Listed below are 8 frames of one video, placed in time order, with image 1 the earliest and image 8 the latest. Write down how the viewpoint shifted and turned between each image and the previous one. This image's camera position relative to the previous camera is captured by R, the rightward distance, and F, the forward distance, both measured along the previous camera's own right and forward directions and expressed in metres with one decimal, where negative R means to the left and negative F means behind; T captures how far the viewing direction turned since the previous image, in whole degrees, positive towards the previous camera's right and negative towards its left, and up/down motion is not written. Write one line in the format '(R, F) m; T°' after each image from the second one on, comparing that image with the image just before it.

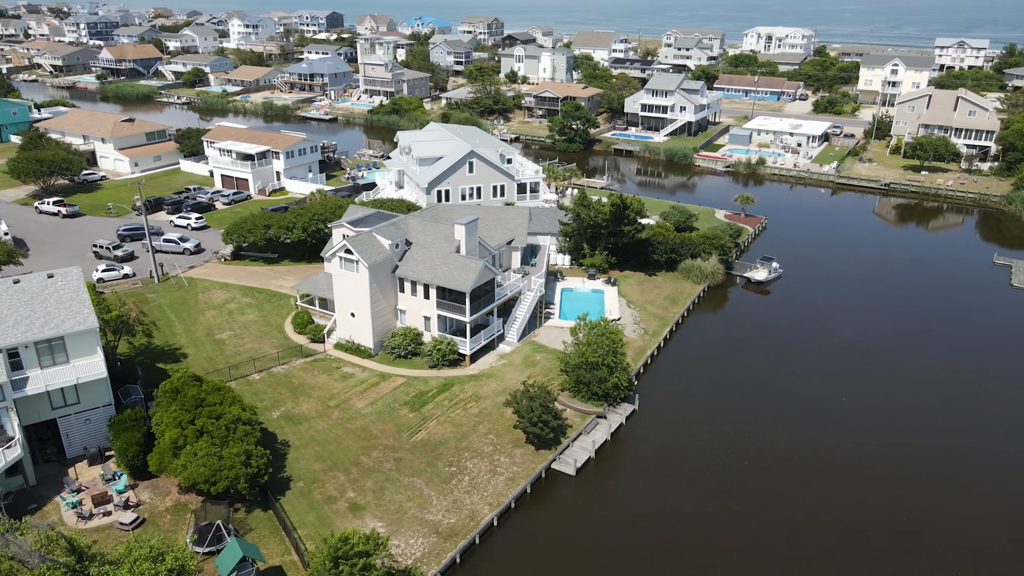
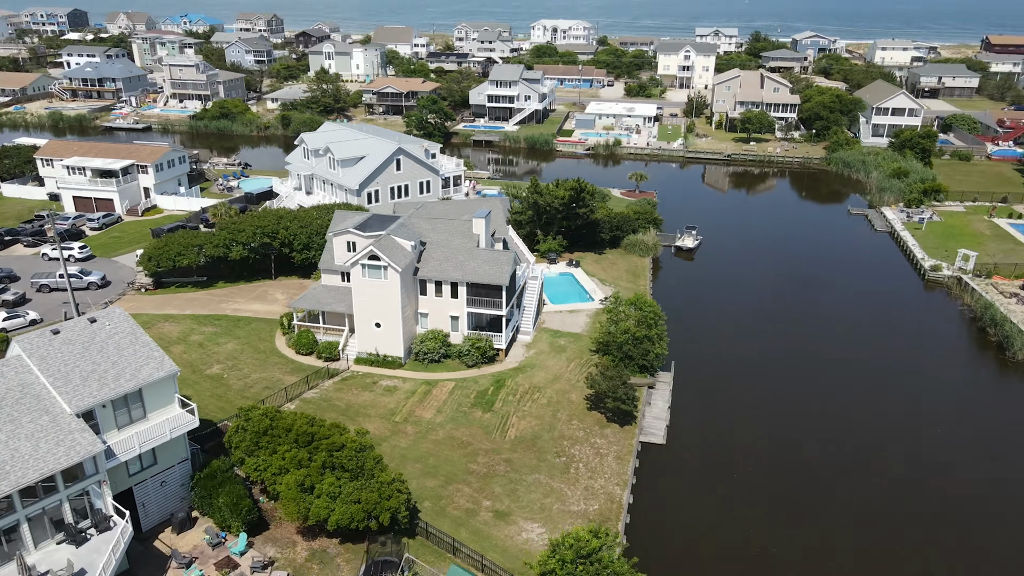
(-11.0, +1.8) m; +17°
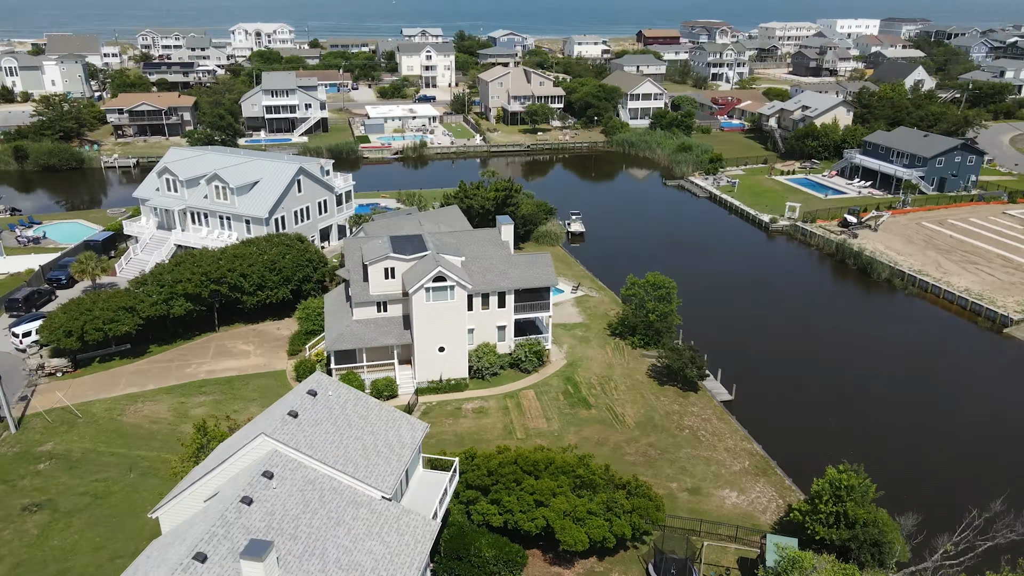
(-15.0, +3.0) m; +24°
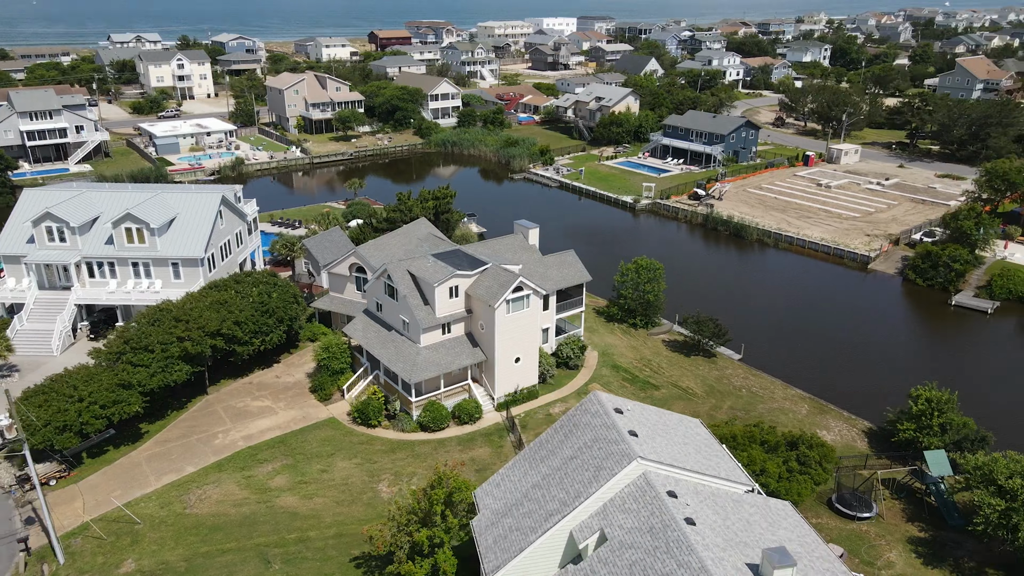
(-13.6, +2.5) m; +21°
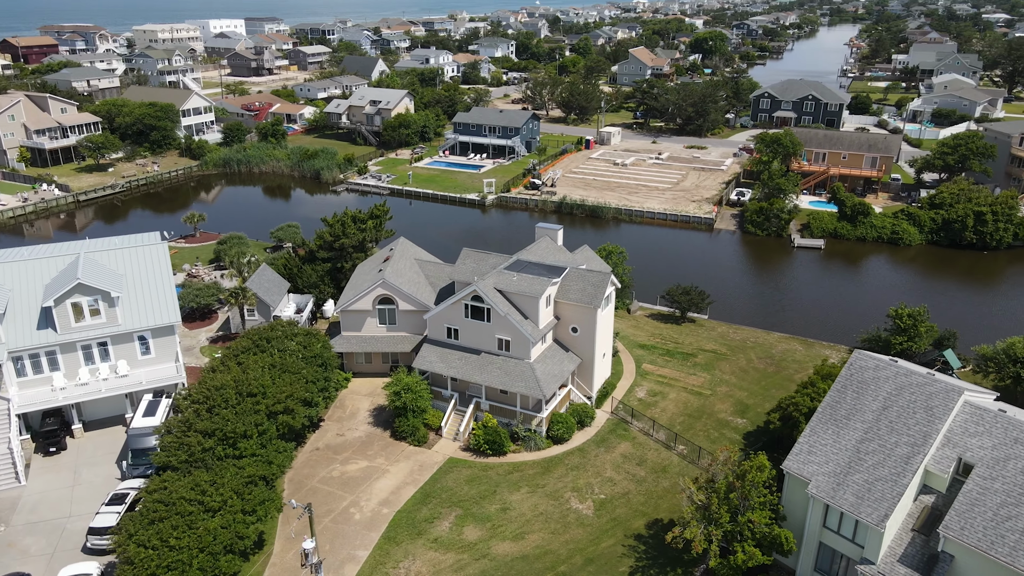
(-15.7, +3.5) m; +25°
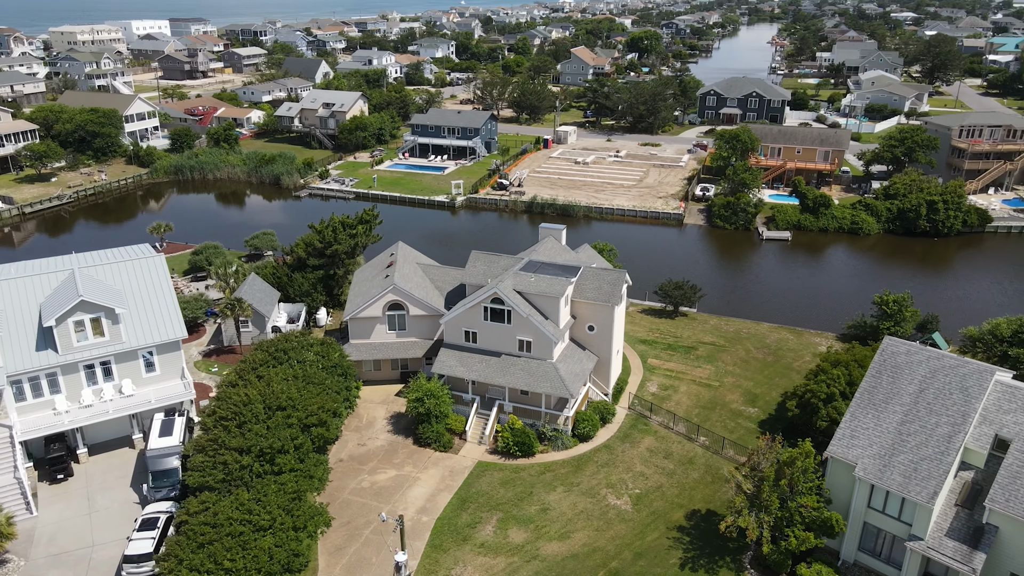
(-3.3, +0.1) m; +5°
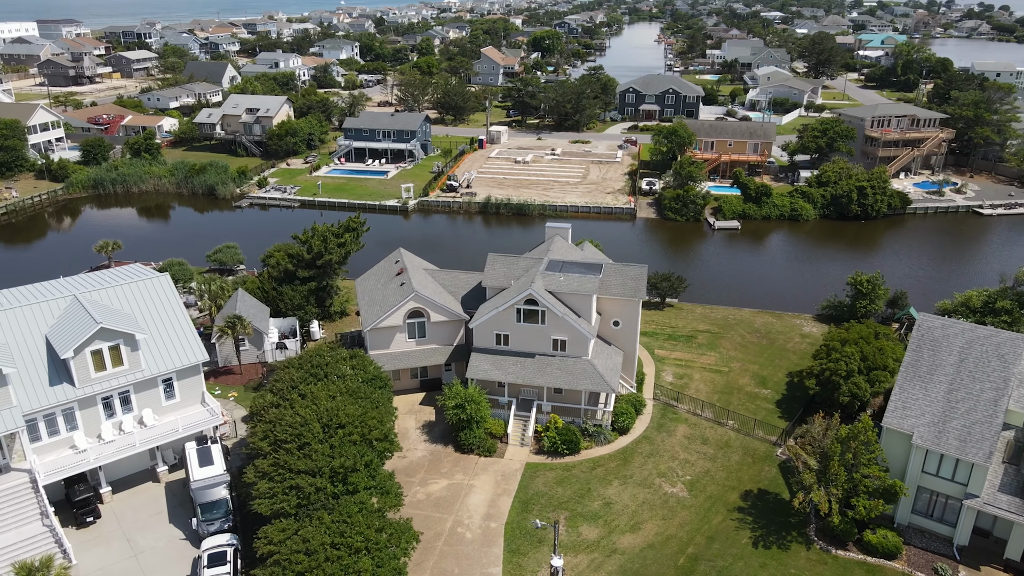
(-5.2, +0.3) m; +8°
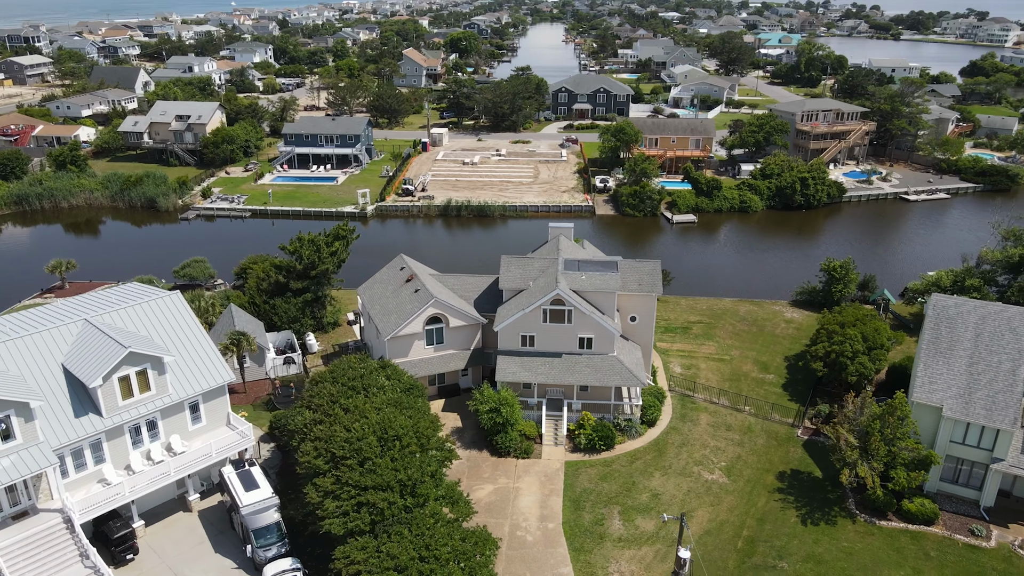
(-4.4, +0.2) m; +7°
